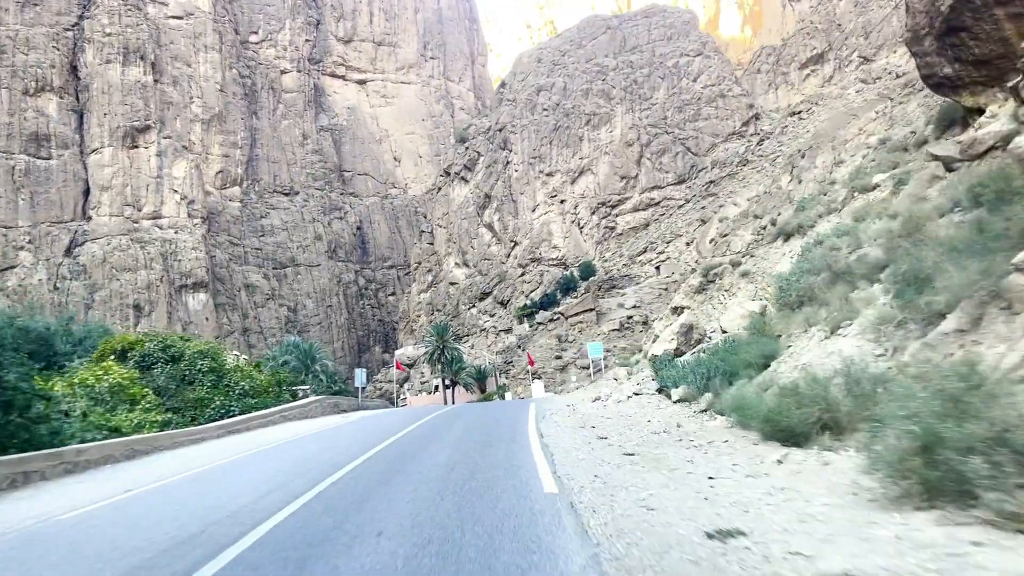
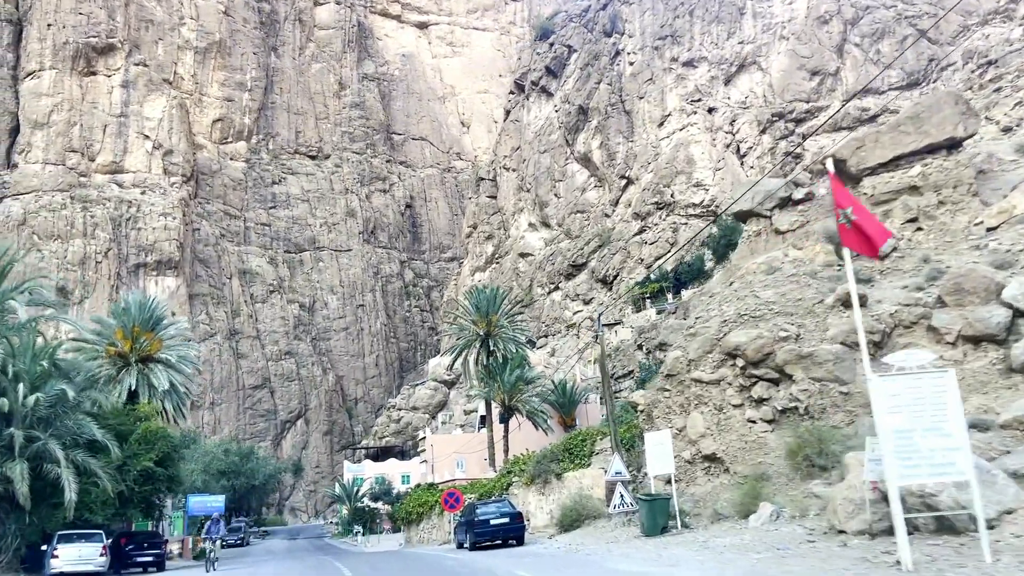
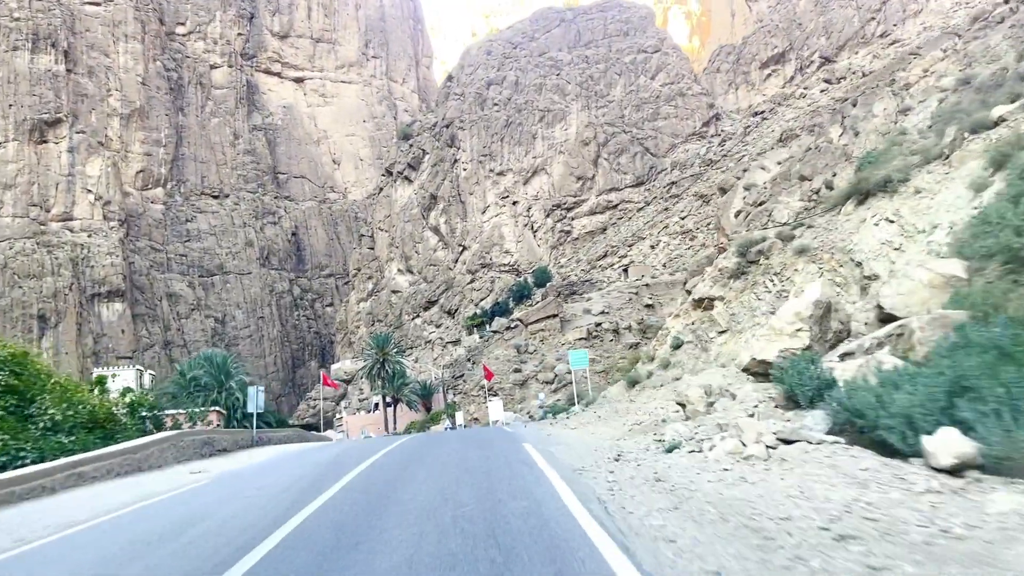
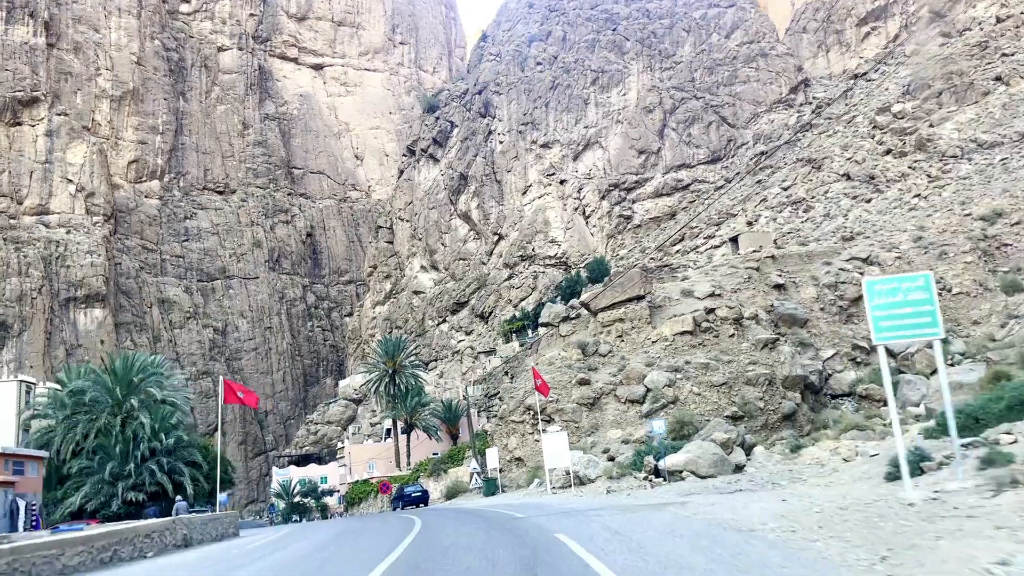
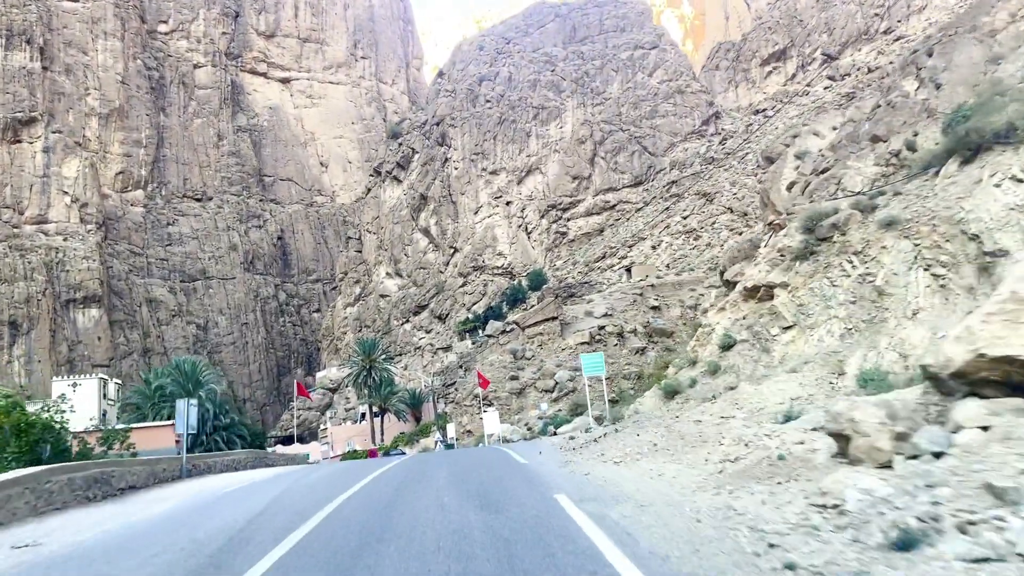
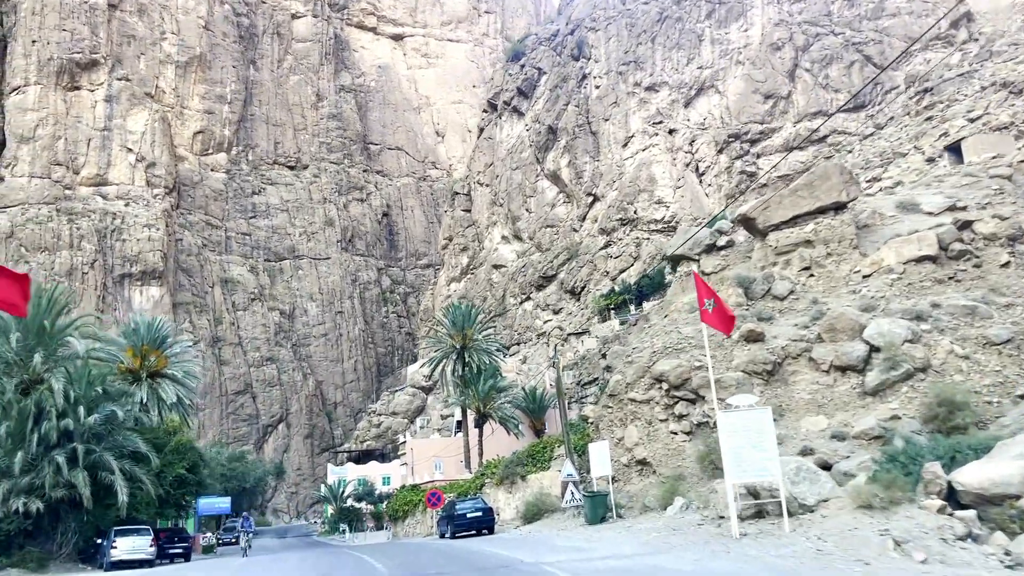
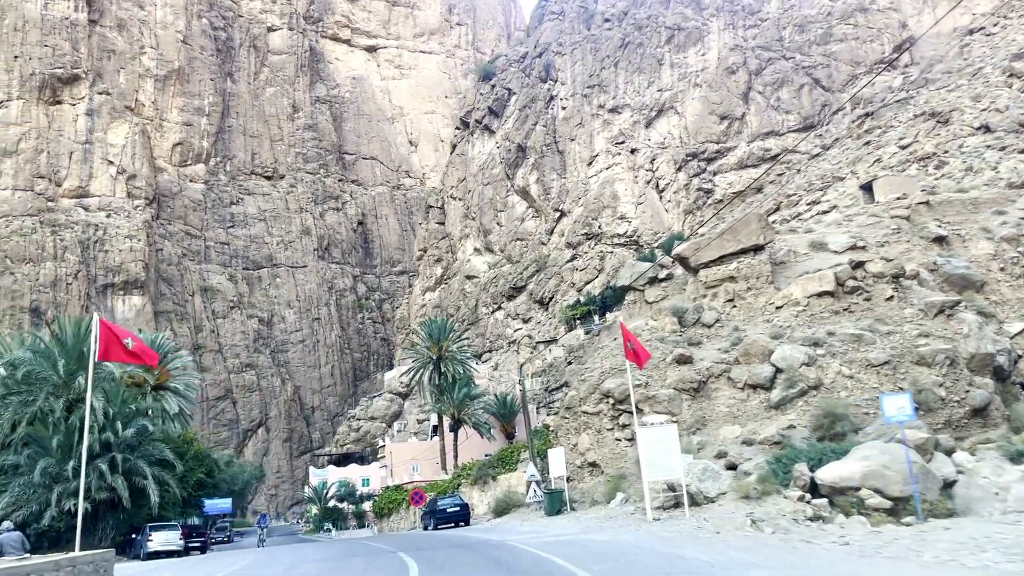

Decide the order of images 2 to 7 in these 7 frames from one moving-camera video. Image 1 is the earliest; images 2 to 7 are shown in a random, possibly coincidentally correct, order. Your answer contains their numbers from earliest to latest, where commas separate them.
3, 5, 4, 7, 6, 2
